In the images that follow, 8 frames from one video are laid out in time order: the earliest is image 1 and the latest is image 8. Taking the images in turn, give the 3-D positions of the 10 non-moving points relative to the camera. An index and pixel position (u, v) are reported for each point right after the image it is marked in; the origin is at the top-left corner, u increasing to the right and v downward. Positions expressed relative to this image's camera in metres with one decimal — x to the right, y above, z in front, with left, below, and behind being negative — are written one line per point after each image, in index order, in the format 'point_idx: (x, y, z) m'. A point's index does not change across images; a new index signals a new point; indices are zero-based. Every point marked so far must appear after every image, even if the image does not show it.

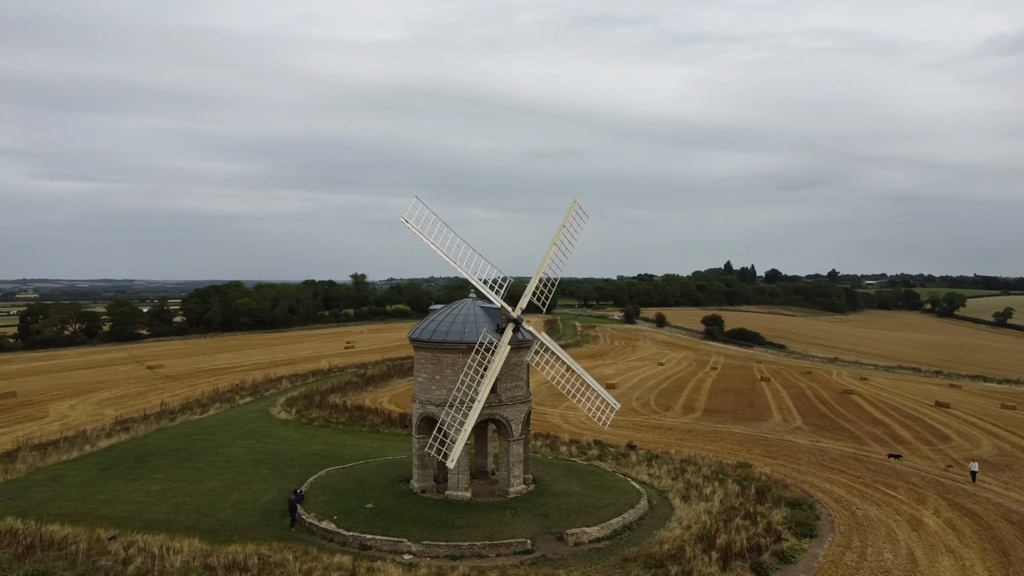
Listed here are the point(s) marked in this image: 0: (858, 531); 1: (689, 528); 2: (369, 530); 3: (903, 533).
0: (+7.7, -5.3, +17.6) m
1: (+3.8, -5.1, +16.9) m
2: (-2.8, -4.8, +16.0) m
3: (+8.7, -5.4, +17.7) m
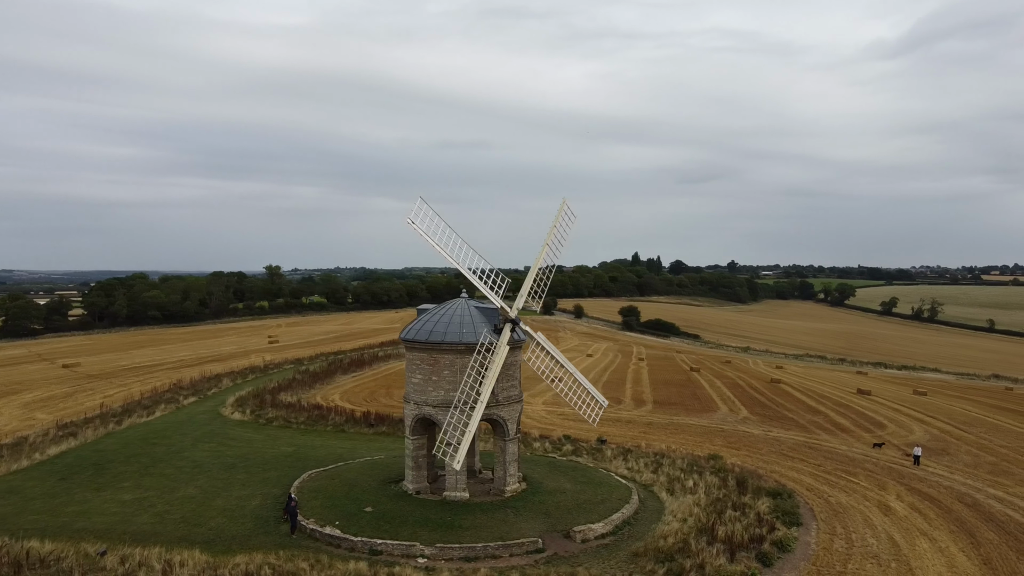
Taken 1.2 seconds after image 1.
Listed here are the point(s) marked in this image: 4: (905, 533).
0: (+7.6, -5.3, +18.6) m
1: (+3.8, -5.1, +17.4) m
2: (-2.6, -4.9, +15.8) m
3: (+8.6, -5.4, +18.8) m
4: (+8.8, -5.4, +17.8) m
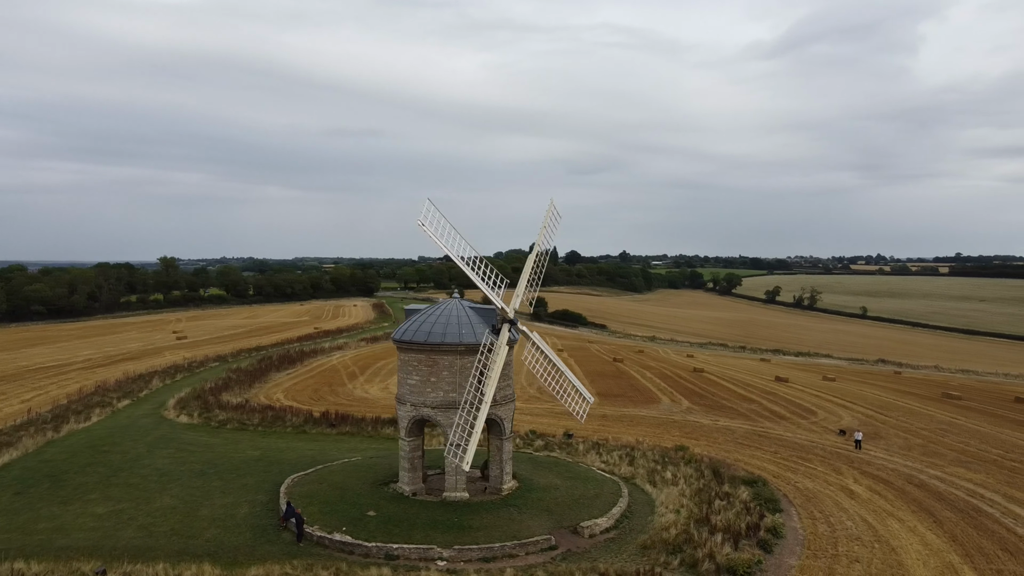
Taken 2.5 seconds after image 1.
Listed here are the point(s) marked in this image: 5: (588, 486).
0: (+7.4, -5.3, +19.8) m
1: (+3.8, -5.1, +18.1) m
2: (-2.4, -4.9, +15.7) m
3: (+8.4, -5.4, +20.1) m
4: (+8.7, -5.4, +19.1) m
5: (+1.8, -4.8, +19.4) m
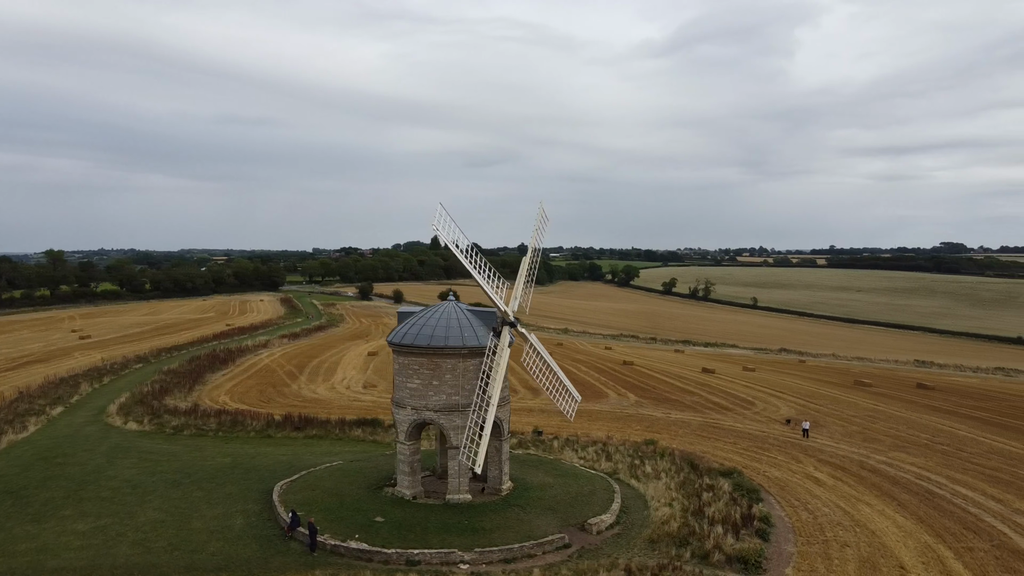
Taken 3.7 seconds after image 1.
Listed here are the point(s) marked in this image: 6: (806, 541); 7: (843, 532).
0: (+7.2, -5.3, +21.0) m
1: (+3.8, -5.1, +18.9) m
2: (-2.0, -5.0, +15.7) m
3: (+8.1, -5.4, +21.4) m
4: (+8.5, -5.4, +20.4) m
5: (+1.6, -4.8, +19.9) m
6: (+6.3, -5.4, +17.1) m
7: (+7.4, -5.4, +17.9) m
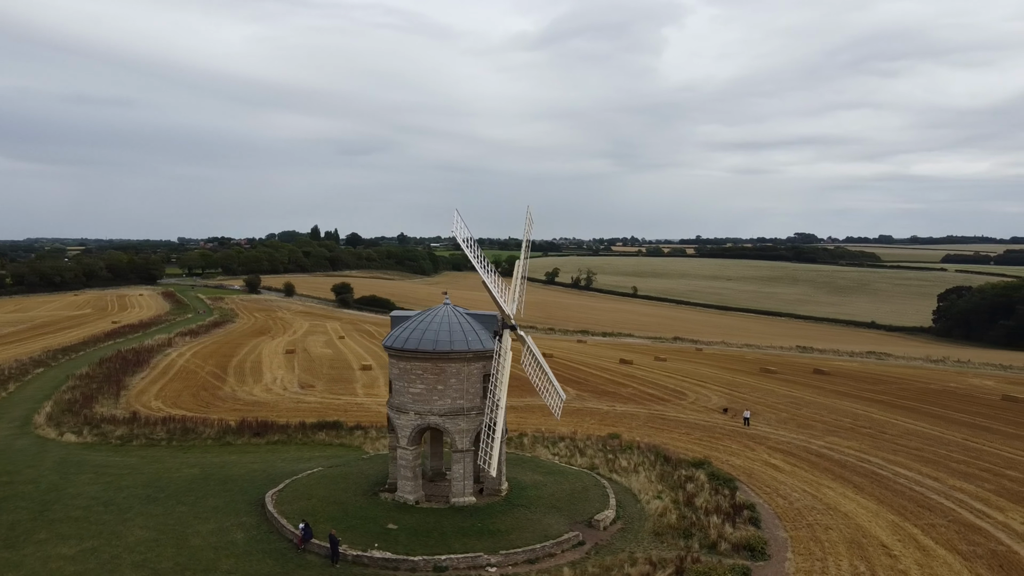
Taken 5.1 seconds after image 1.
0: (+6.7, -5.3, +22.3) m
1: (+3.7, -5.2, +19.7) m
2: (-1.6, -5.1, +15.7) m
3: (+7.6, -5.3, +22.9) m
4: (+8.2, -5.4, +22.0) m
5: (+1.4, -4.9, +20.4) m
6: (+6.4, -5.5, +18.4) m
7: (+7.4, -5.5, +19.3) m
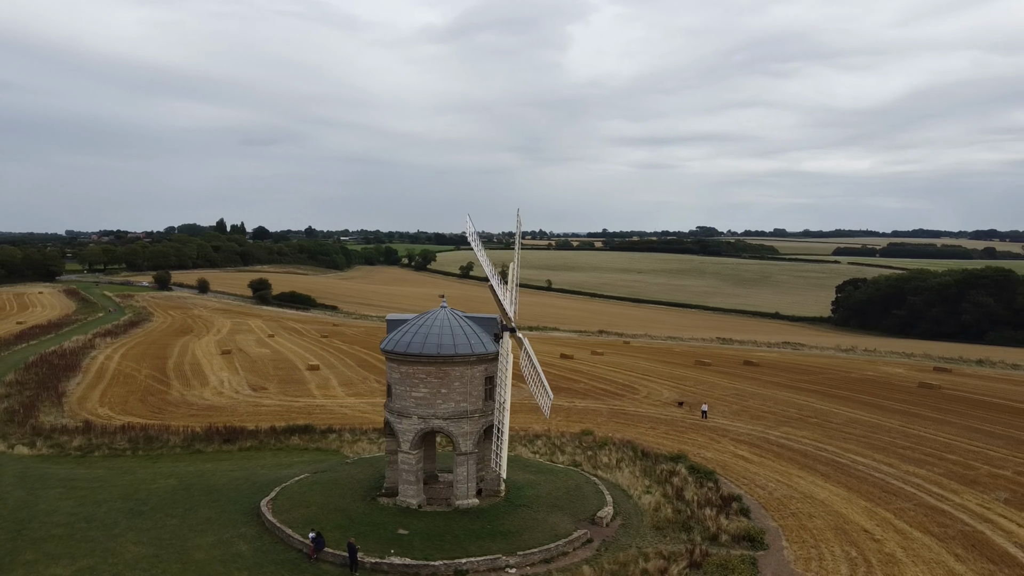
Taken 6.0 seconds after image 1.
0: (+6.3, -5.3, +23.2) m
1: (+3.6, -5.2, +20.3) m
2: (-1.3, -5.2, +15.7) m
3: (+7.1, -5.3, +23.9) m
4: (+7.7, -5.4, +23.1) m
5: (+1.2, -4.9, +20.7) m
6: (+6.4, -5.5, +19.3) m
7: (+7.3, -5.5, +20.3) m
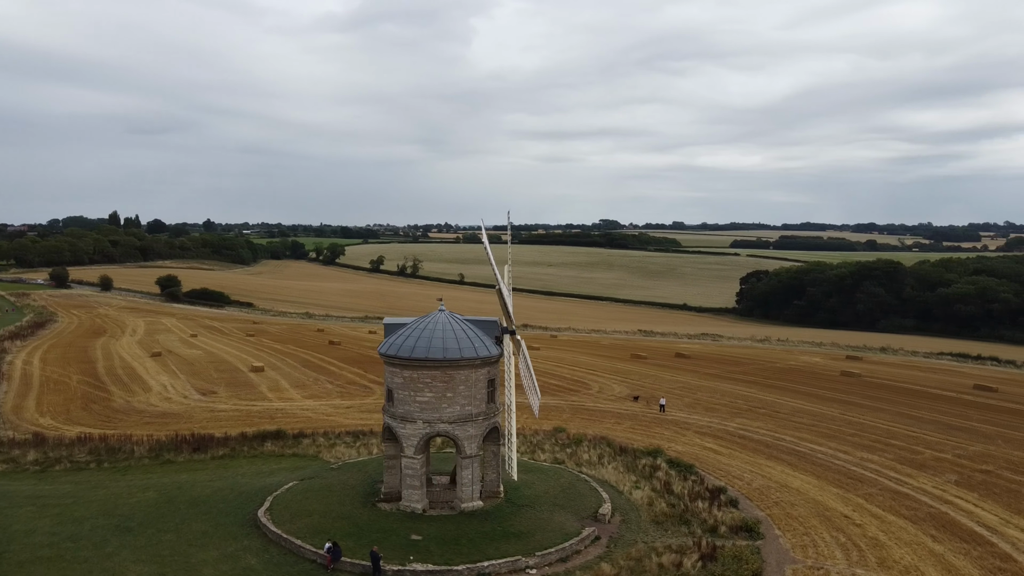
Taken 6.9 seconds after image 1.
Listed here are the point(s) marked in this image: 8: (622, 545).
0: (+5.8, -5.2, +24.1) m
1: (+3.4, -5.2, +20.9) m
2: (-0.9, -5.3, +15.8) m
3: (+6.5, -5.3, +24.9) m
4: (+7.2, -5.3, +24.1) m
5: (+1.0, -5.0, +21.1) m
6: (+6.4, -5.5, +20.2) m
7: (+7.1, -5.5, +21.3) m
8: (+2.4, -5.5, +17.2) m
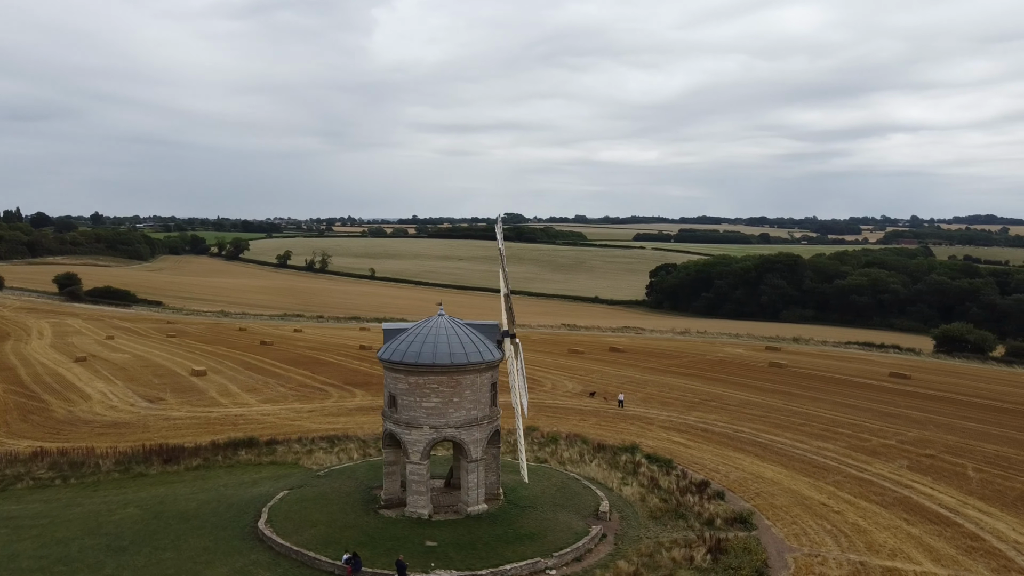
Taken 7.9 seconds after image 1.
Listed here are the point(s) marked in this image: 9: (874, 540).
0: (+5.1, -5.2, +24.9) m
1: (+3.2, -5.3, +21.5) m
2: (-0.5, -5.5, +15.9) m
3: (+5.8, -5.3, +25.8) m
4: (+6.6, -5.3, +25.1) m
5: (+0.8, -5.0, +21.4) m
6: (+6.2, -5.5, +21.2) m
7: (+6.8, -5.5, +22.3) m
8: (+2.6, -5.6, +17.7) m
9: (+8.3, -5.8, +18.3) m
